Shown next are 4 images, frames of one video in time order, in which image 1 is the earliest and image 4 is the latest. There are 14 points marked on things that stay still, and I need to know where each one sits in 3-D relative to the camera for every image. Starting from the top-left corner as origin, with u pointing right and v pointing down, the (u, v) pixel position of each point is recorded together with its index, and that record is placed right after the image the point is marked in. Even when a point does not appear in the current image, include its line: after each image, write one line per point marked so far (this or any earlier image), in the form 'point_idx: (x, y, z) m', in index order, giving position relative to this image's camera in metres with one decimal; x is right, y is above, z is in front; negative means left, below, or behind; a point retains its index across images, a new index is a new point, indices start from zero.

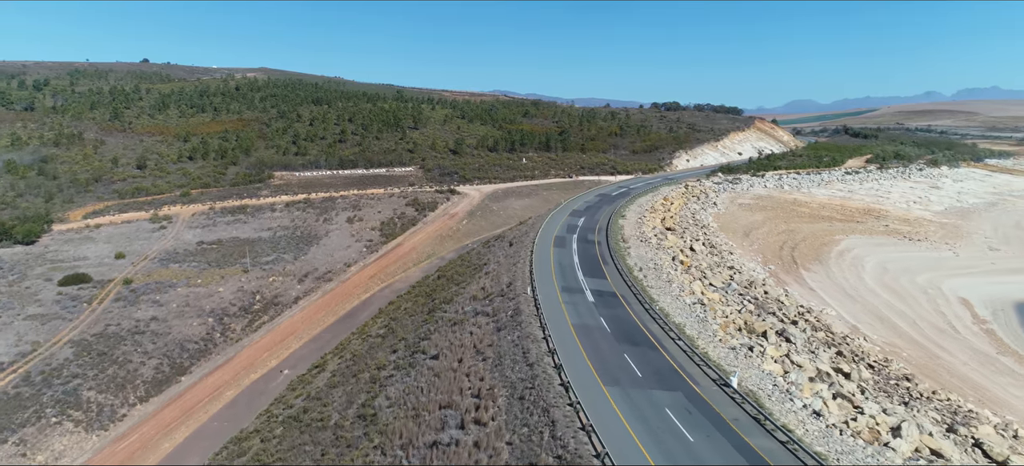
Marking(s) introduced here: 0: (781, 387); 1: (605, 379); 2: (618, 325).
0: (+6.5, -3.7, +12.6) m
1: (+2.2, -3.4, +12.5) m
2: (+3.2, -2.8, +15.9) m
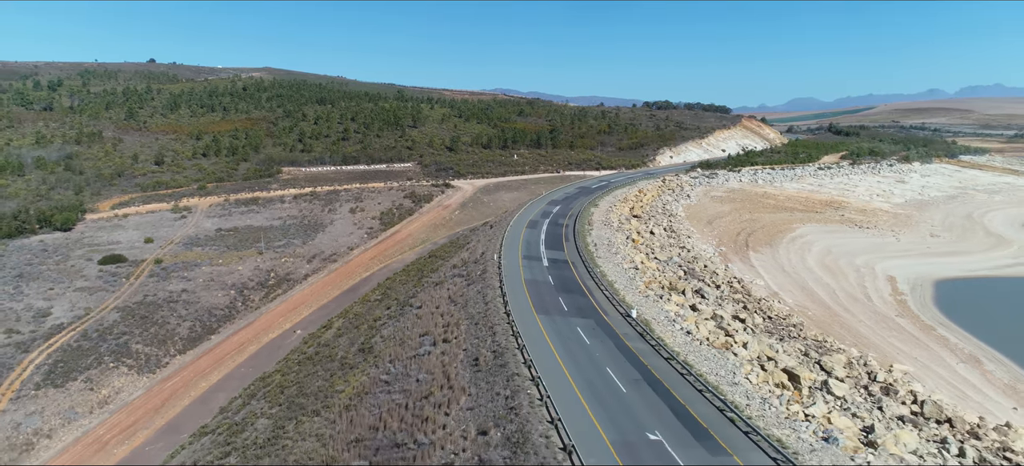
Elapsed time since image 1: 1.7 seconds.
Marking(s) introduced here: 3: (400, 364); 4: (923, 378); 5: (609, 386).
0: (+5.2, -2.8, +16.9) m
1: (+0.9, -2.5, +16.9) m
2: (+1.9, -1.8, +20.3) m
3: (-3.5, -4.0, +15.9) m
4: (+15.2, -5.3, +19.0) m
5: (+2.2, -3.5, +12.2) m
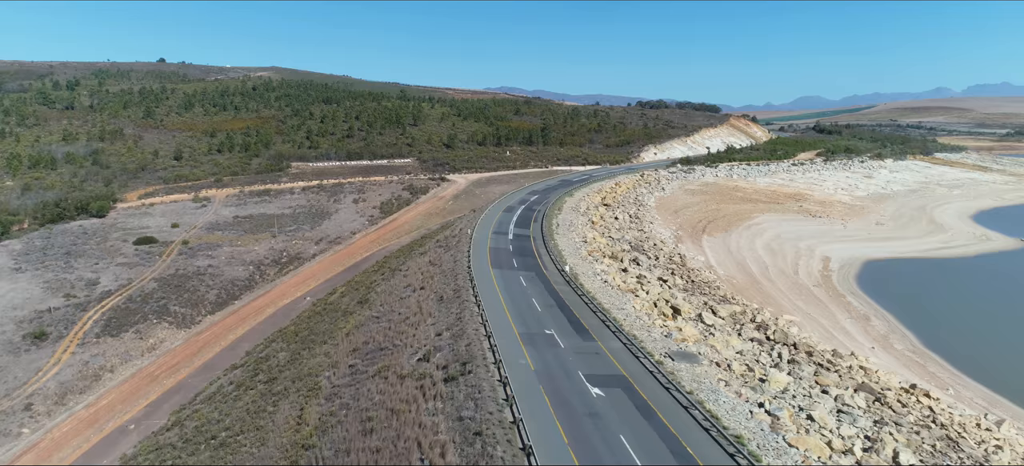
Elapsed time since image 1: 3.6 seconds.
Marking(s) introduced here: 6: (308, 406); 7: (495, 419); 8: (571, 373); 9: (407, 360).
0: (+3.6, -1.7, +21.8) m
1: (-0.7, -1.4, +21.8) m
2: (+0.4, -0.7, +25.2) m
3: (-5.1, -2.9, +20.9) m
4: (+13.6, -4.3, +23.8) m
5: (+0.5, -2.4, +17.1) m
6: (-6.1, -5.1, +15.3) m
7: (-0.4, -3.9, +11.0) m
8: (+1.4, -3.5, +12.8) m
9: (-3.1, -3.7, +15.0) m
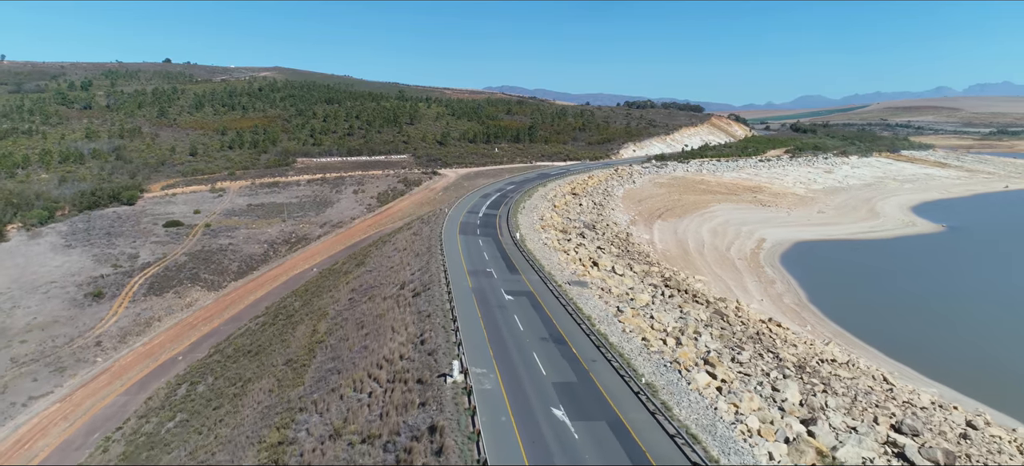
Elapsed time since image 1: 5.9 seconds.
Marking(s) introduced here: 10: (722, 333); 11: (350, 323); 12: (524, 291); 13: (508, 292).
0: (+1.6, -0.3, +28.0) m
1: (-2.7, 0.0, +28.0) m
2: (-1.6, +0.6, +31.4) m
3: (-7.1, -1.6, +27.1) m
4: (+11.6, -2.9, +30.0) m
5: (-1.5, -1.1, +23.3) m
6: (-8.1, -3.7, +21.5) m
7: (-2.4, -2.5, +17.2) m
8: (-0.6, -2.1, +19.0) m
9: (-5.1, -2.3, +21.2) m
10: (+7.6, -3.7, +18.6) m
11: (-6.2, -3.4, +19.5) m
12: (+0.4, -2.2, +18.8) m
13: (-0.1, -2.2, +18.8) m
